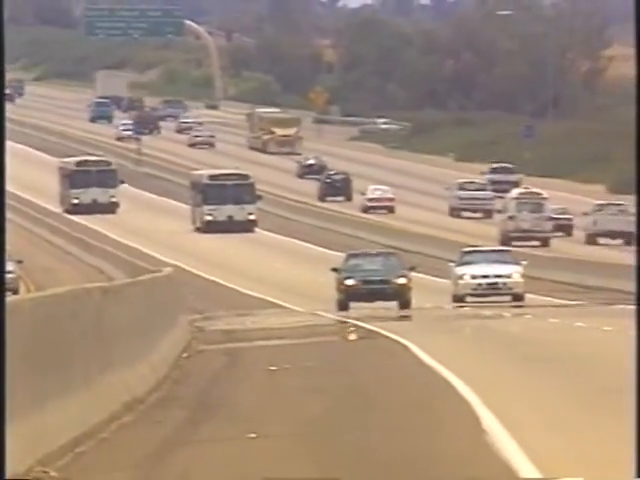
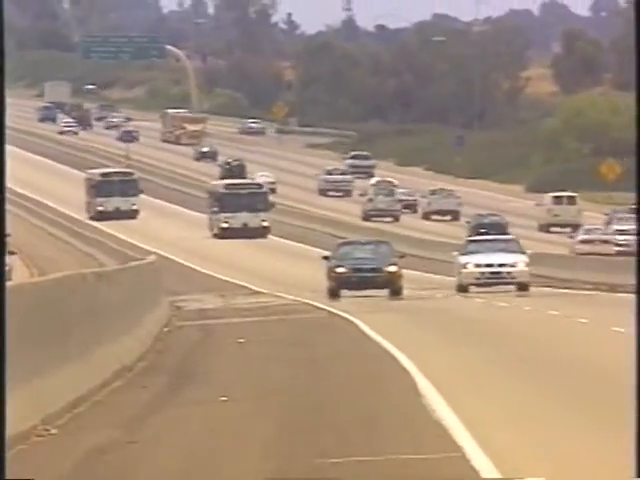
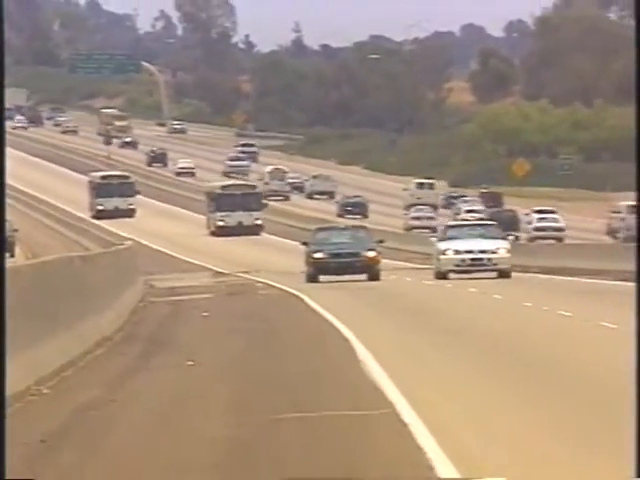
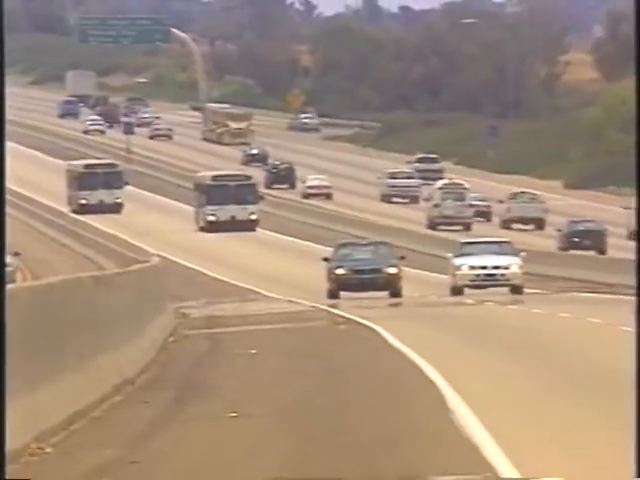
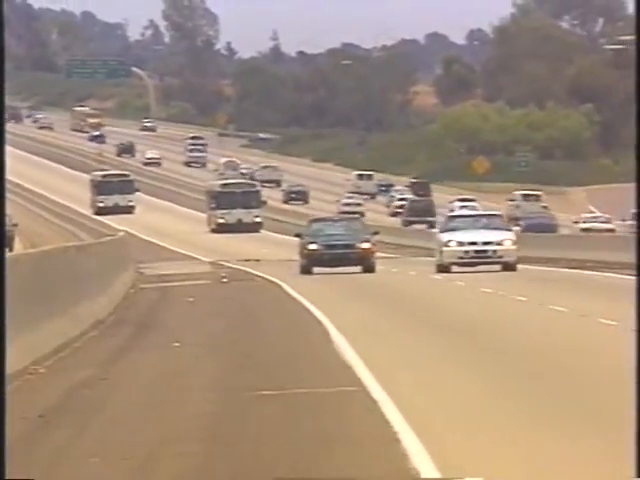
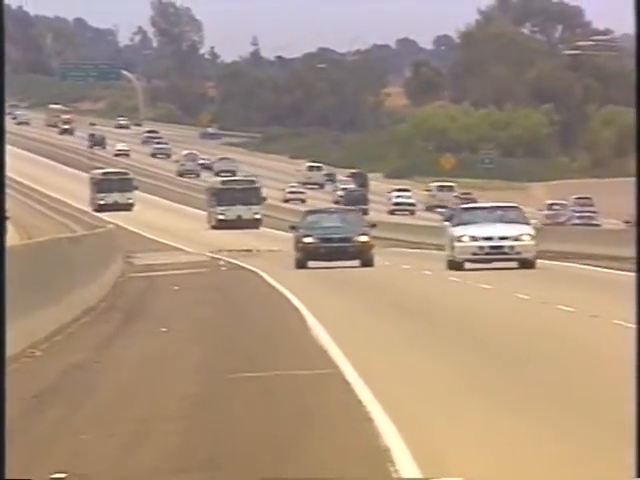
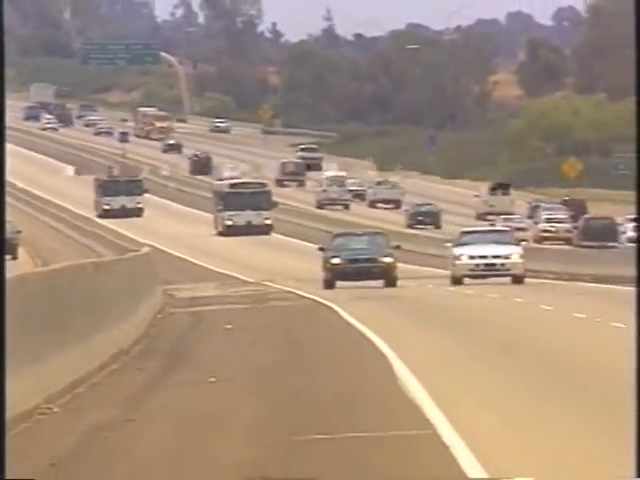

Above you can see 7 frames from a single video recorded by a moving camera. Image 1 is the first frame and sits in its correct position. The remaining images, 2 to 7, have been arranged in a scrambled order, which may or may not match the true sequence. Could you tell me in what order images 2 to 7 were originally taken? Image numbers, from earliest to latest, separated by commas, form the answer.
4, 2, 7, 3, 5, 6
